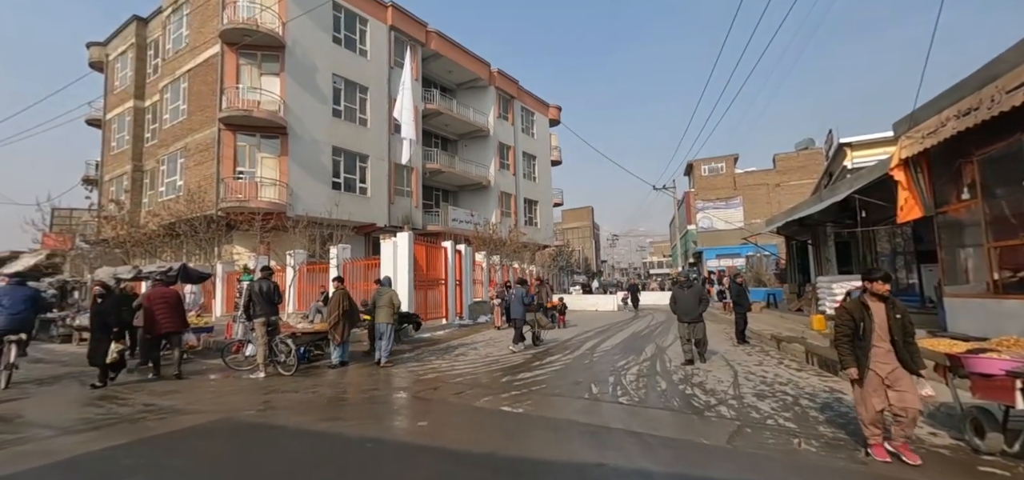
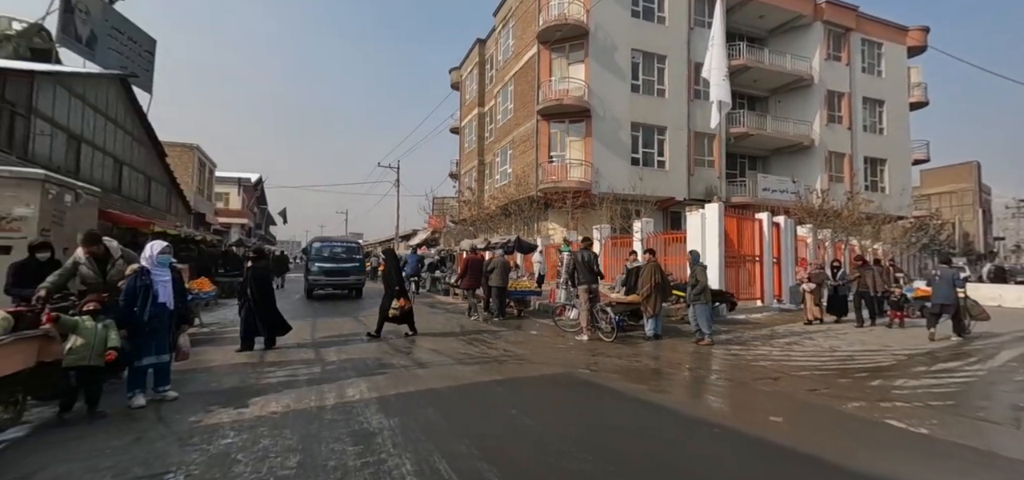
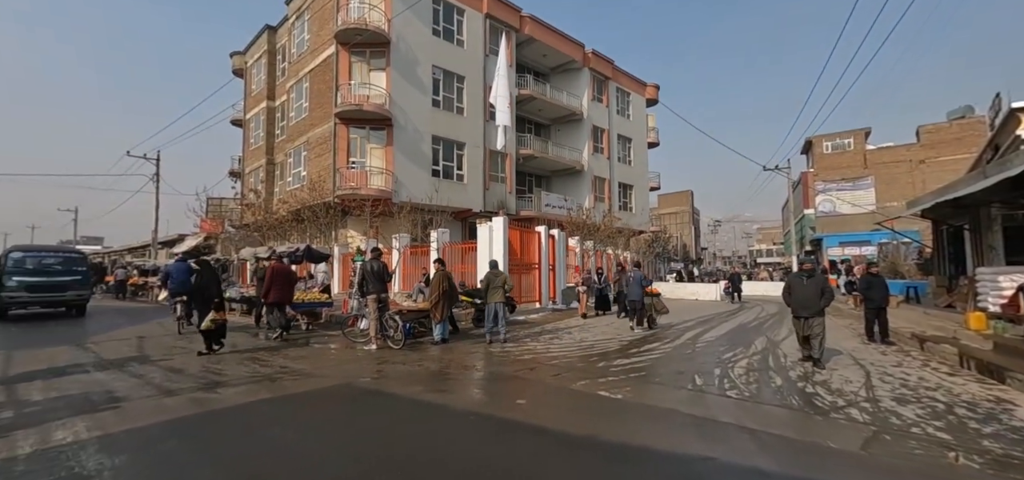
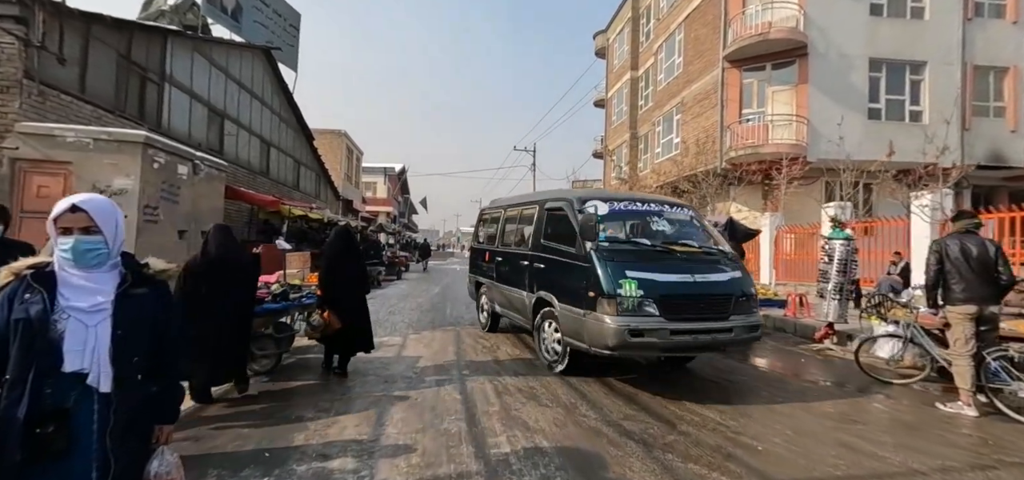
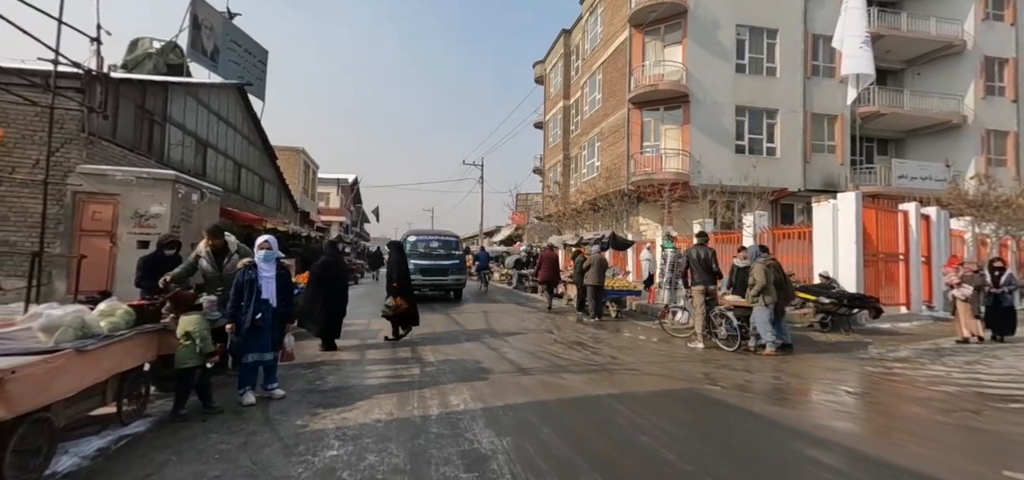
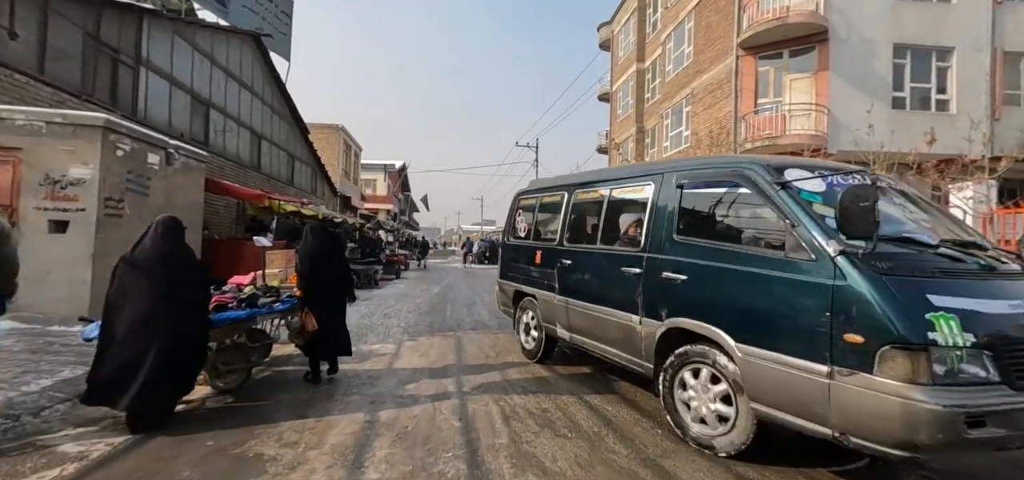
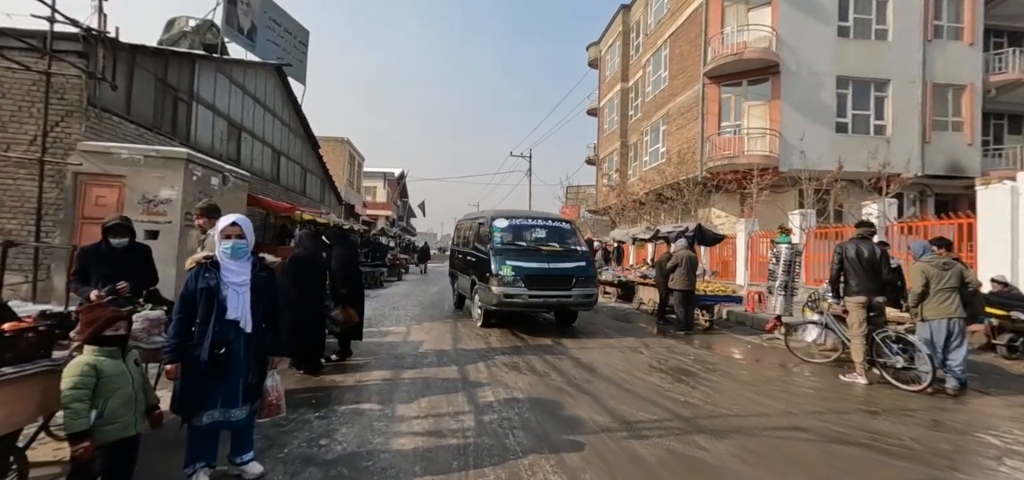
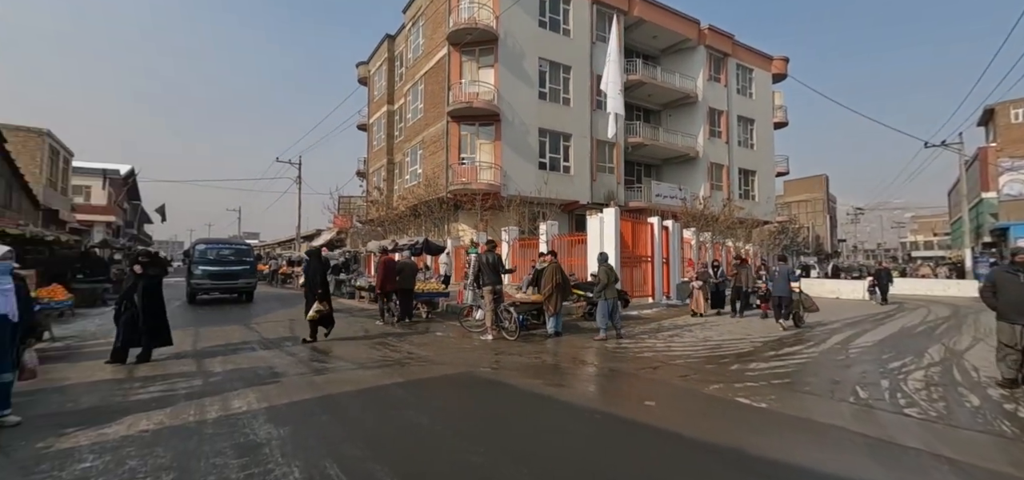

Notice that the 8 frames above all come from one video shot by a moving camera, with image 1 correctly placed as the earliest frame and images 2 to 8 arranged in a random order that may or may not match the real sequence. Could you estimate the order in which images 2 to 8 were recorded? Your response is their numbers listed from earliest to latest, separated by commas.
3, 8, 2, 5, 7, 4, 6
